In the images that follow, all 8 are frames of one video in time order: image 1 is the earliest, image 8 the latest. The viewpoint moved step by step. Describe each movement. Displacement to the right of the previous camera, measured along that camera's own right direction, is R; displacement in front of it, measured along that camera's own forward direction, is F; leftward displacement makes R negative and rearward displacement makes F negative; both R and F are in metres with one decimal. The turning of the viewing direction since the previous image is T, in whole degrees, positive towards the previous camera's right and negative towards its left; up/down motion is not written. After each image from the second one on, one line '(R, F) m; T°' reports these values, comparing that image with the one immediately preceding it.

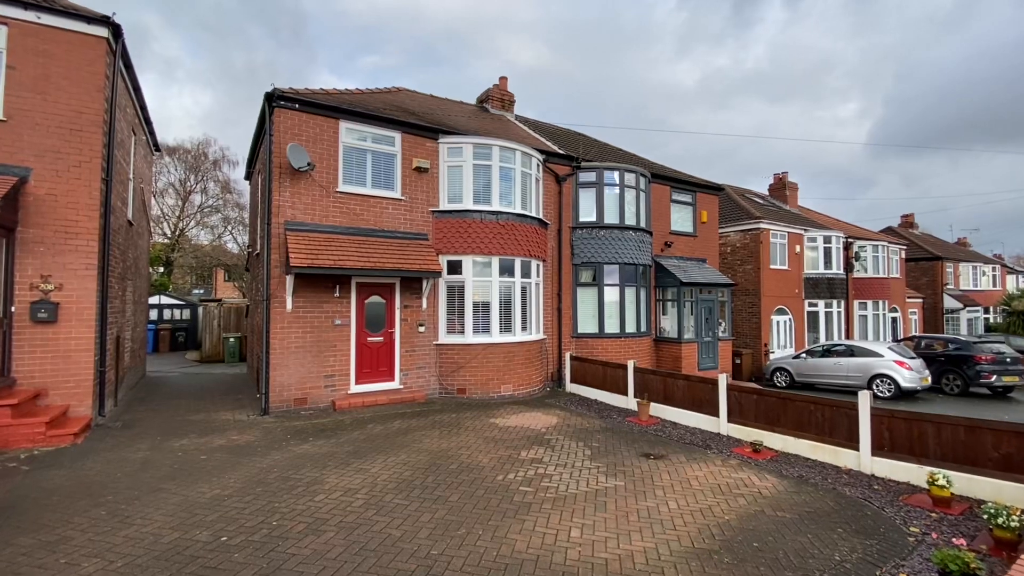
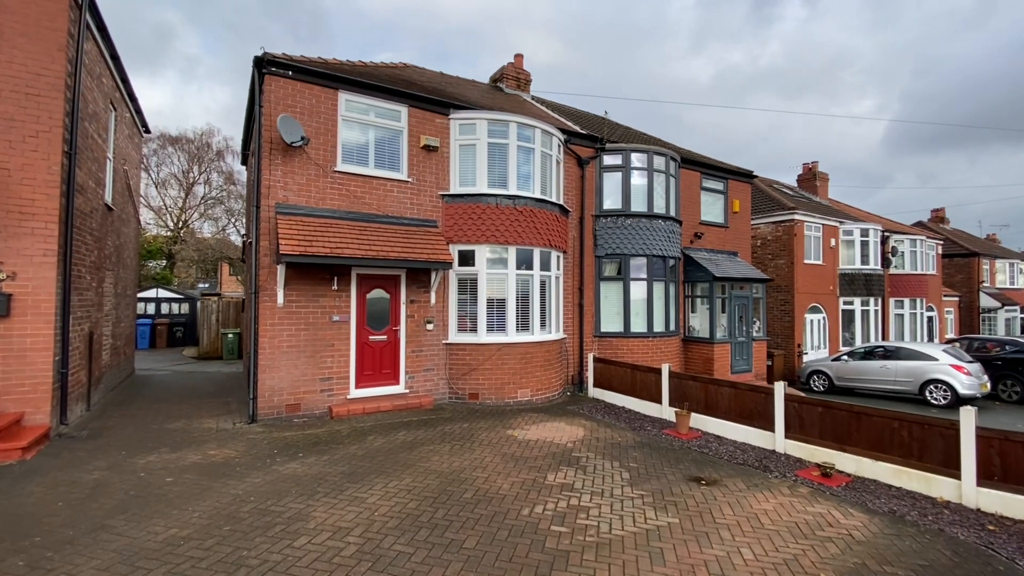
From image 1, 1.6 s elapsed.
(-0.2, +1.2) m; -1°
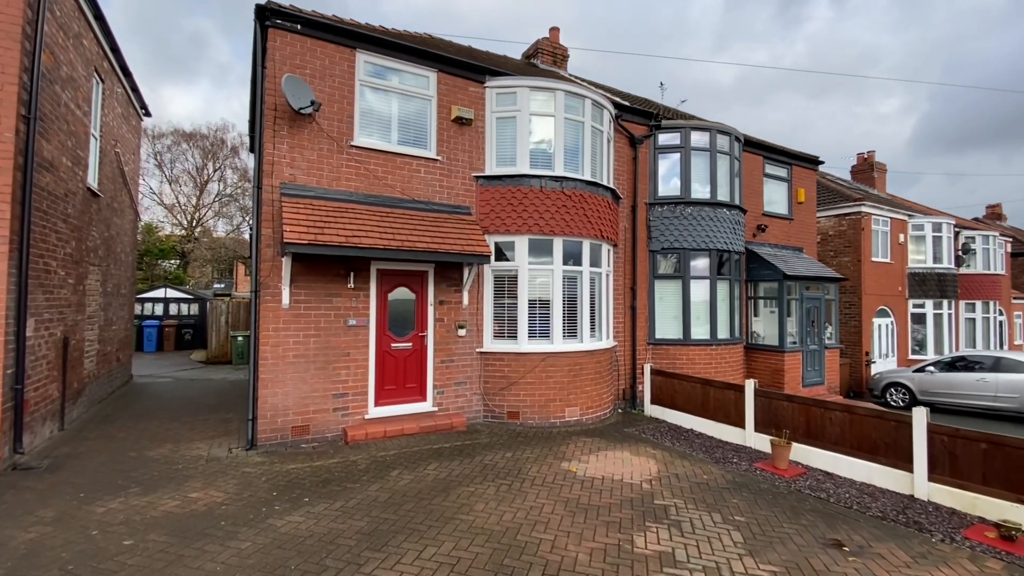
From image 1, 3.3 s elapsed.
(-0.6, +1.6) m; -2°
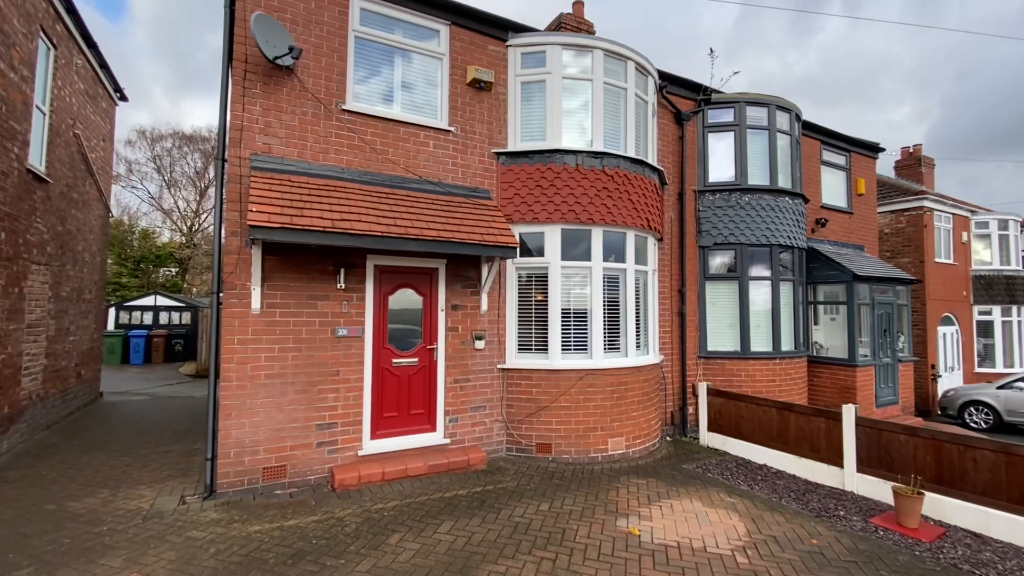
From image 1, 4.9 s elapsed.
(-0.3, +1.6) m; -1°
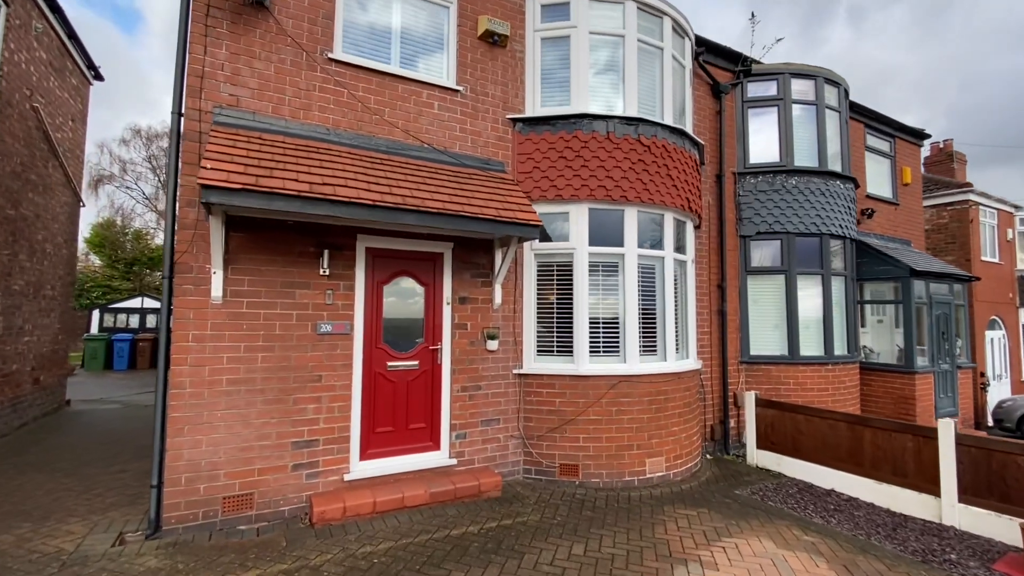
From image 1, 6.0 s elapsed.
(-0.2, +1.1) m; 0°
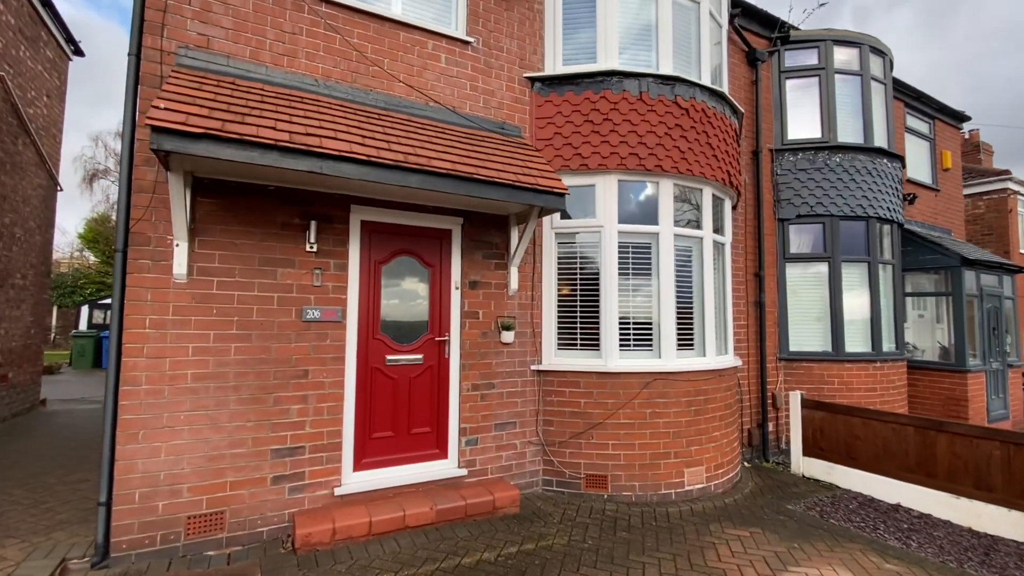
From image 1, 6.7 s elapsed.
(-0.2, +0.7) m; 0°
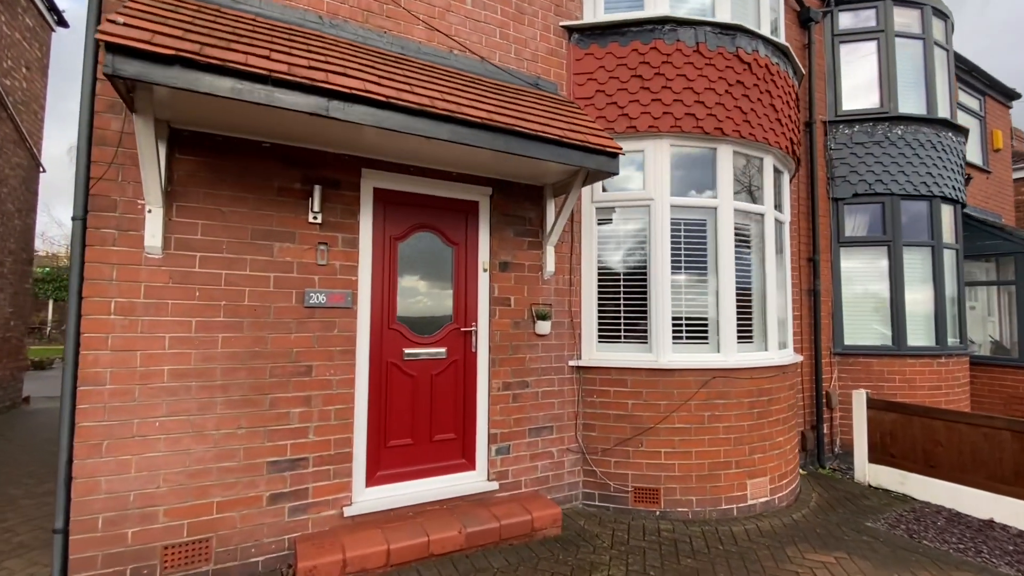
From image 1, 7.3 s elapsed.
(-0.3, +0.7) m; 0°
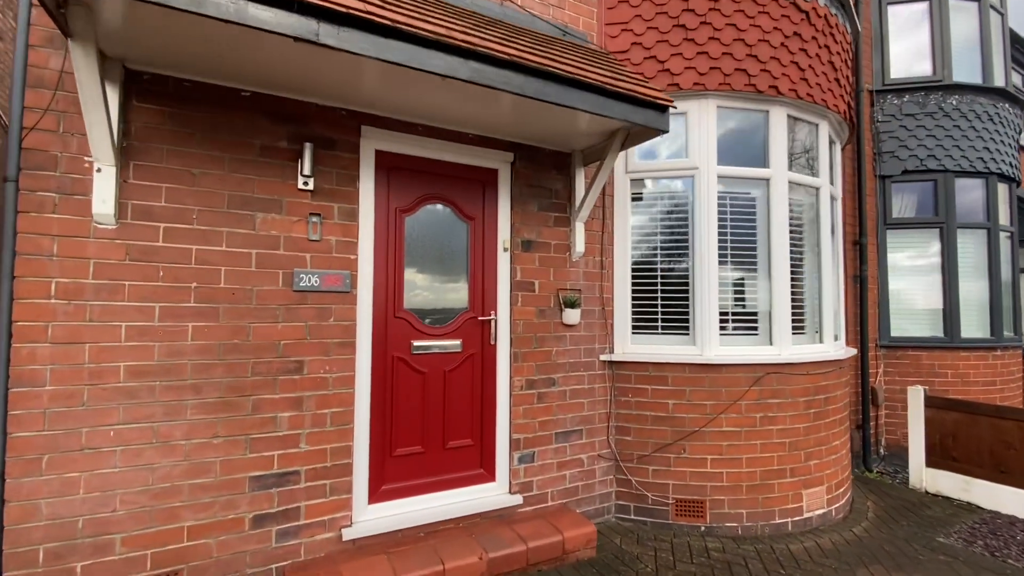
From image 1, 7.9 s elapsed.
(-0.2, +0.6) m; 0°
